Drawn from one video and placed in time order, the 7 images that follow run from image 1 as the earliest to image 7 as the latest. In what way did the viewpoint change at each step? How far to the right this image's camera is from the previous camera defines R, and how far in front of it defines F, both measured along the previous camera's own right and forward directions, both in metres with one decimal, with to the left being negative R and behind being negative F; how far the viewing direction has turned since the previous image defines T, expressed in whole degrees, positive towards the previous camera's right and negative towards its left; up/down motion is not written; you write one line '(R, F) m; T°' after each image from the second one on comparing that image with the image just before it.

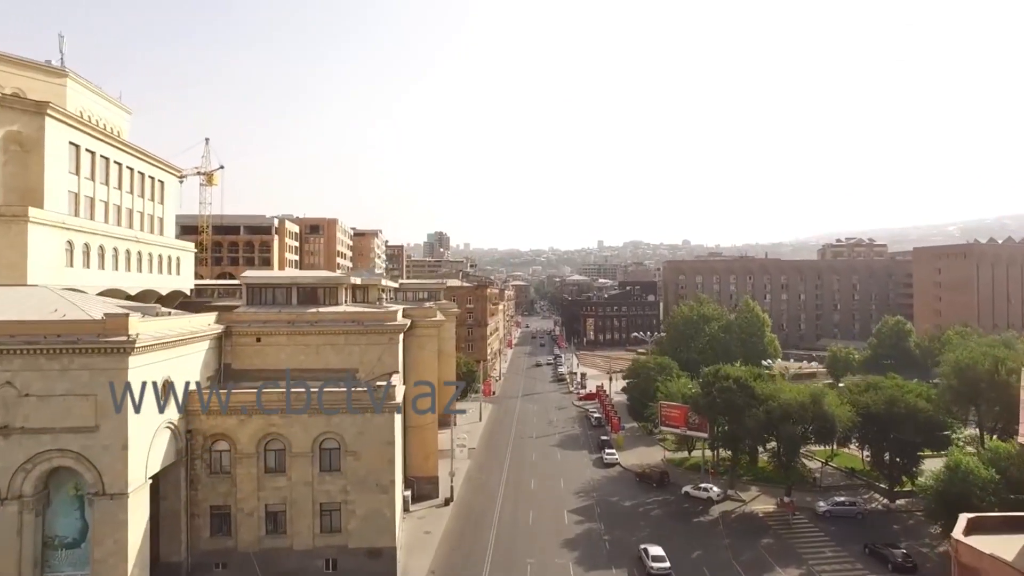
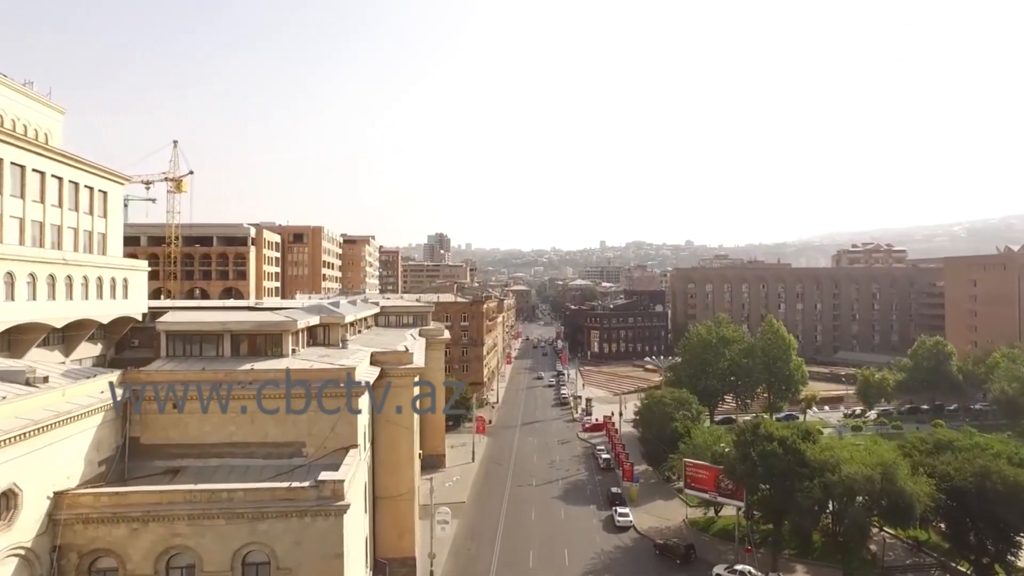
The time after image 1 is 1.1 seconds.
(+0.4, +6.6) m; 0°
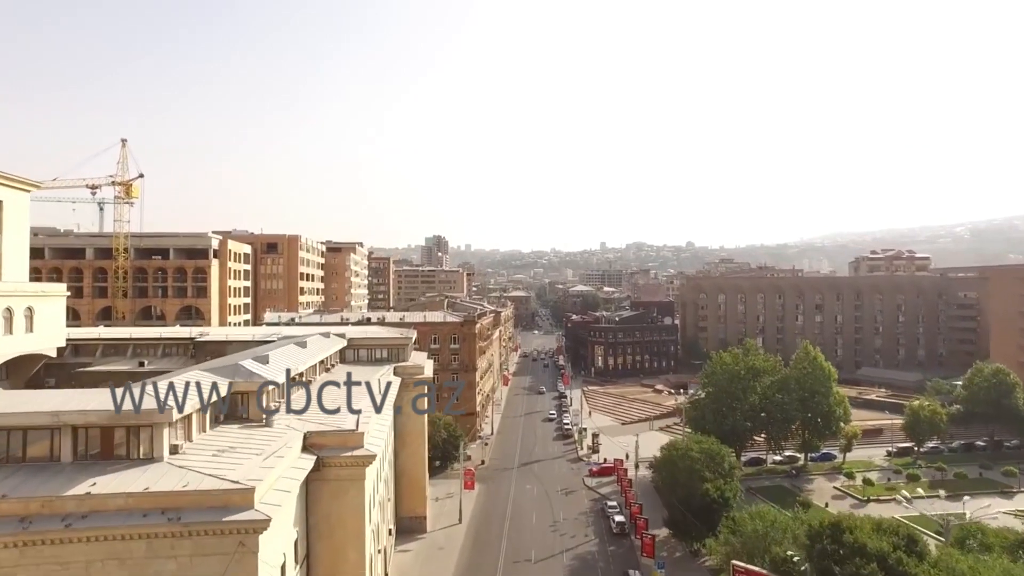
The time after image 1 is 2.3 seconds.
(+0.4, +8.3) m; 0°
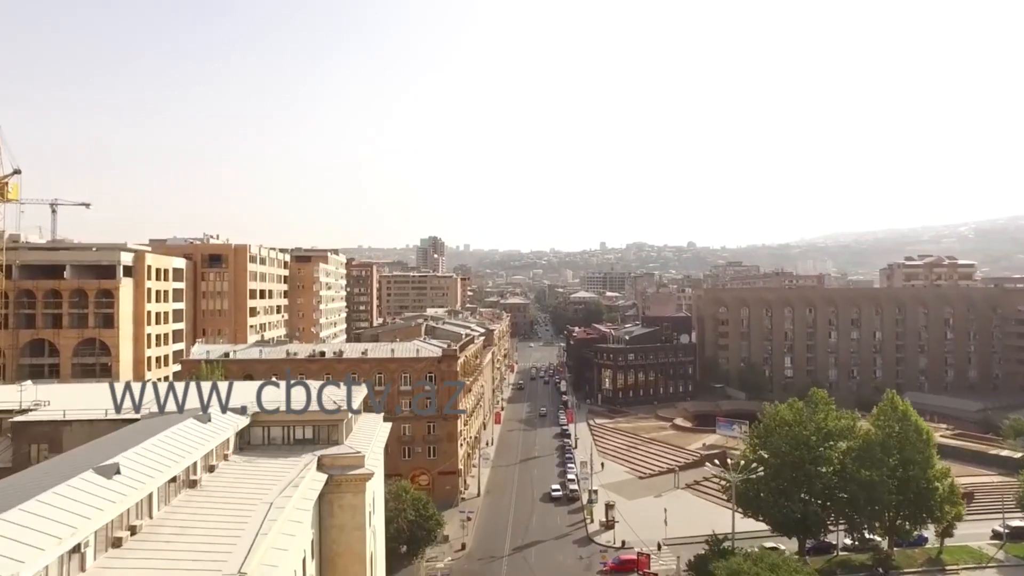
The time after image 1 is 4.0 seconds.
(+0.7, +13.4) m; 0°
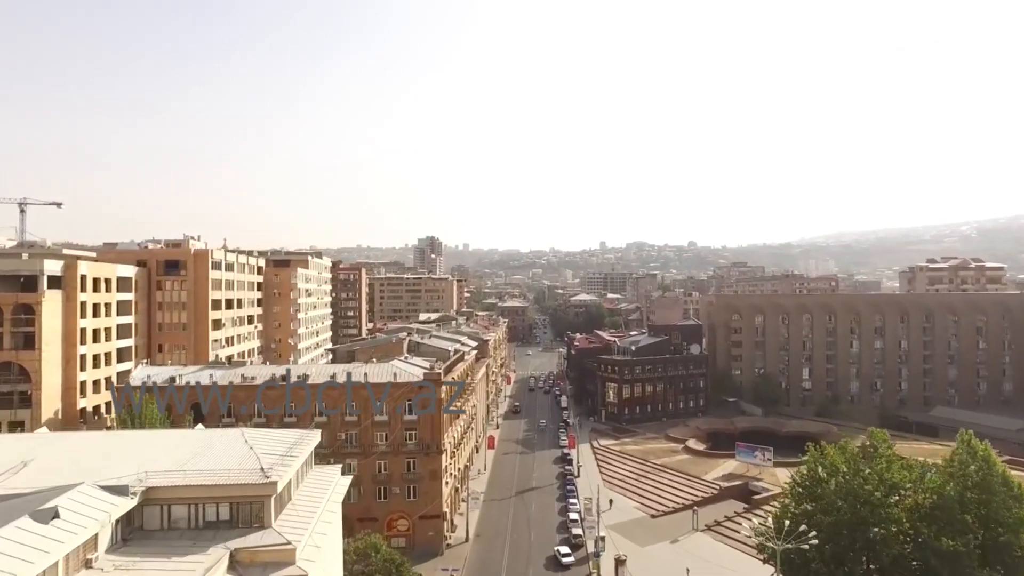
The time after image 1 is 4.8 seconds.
(+0.5, +7.3) m; 0°
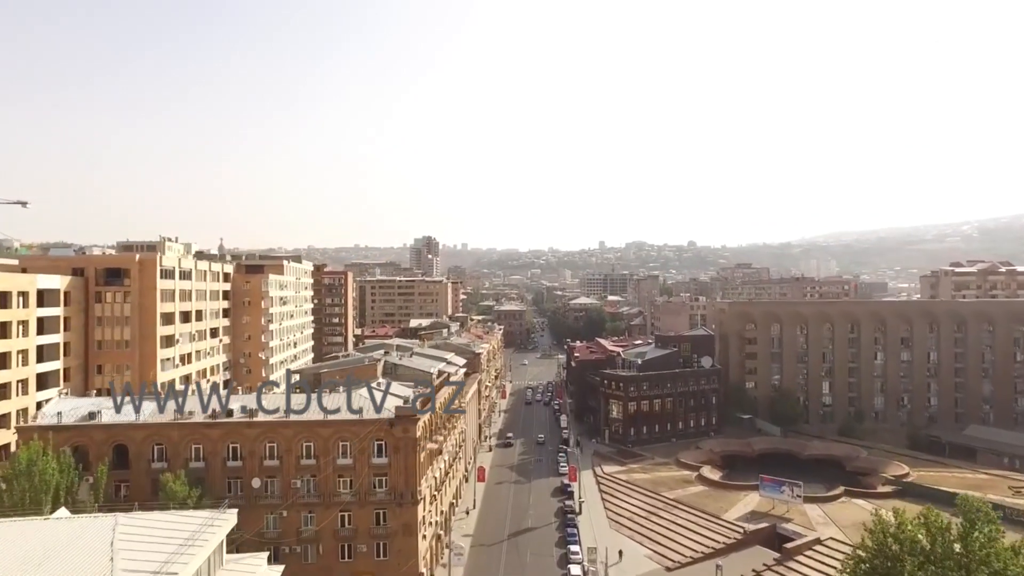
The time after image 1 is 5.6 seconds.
(+0.5, +7.5) m; 0°
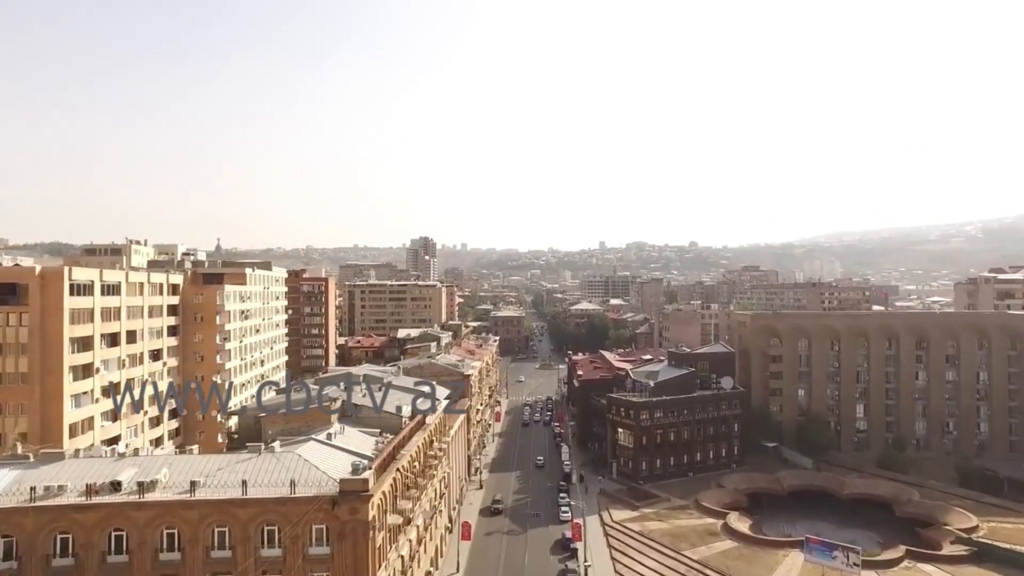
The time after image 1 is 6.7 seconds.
(+0.6, +9.7) m; 0°
